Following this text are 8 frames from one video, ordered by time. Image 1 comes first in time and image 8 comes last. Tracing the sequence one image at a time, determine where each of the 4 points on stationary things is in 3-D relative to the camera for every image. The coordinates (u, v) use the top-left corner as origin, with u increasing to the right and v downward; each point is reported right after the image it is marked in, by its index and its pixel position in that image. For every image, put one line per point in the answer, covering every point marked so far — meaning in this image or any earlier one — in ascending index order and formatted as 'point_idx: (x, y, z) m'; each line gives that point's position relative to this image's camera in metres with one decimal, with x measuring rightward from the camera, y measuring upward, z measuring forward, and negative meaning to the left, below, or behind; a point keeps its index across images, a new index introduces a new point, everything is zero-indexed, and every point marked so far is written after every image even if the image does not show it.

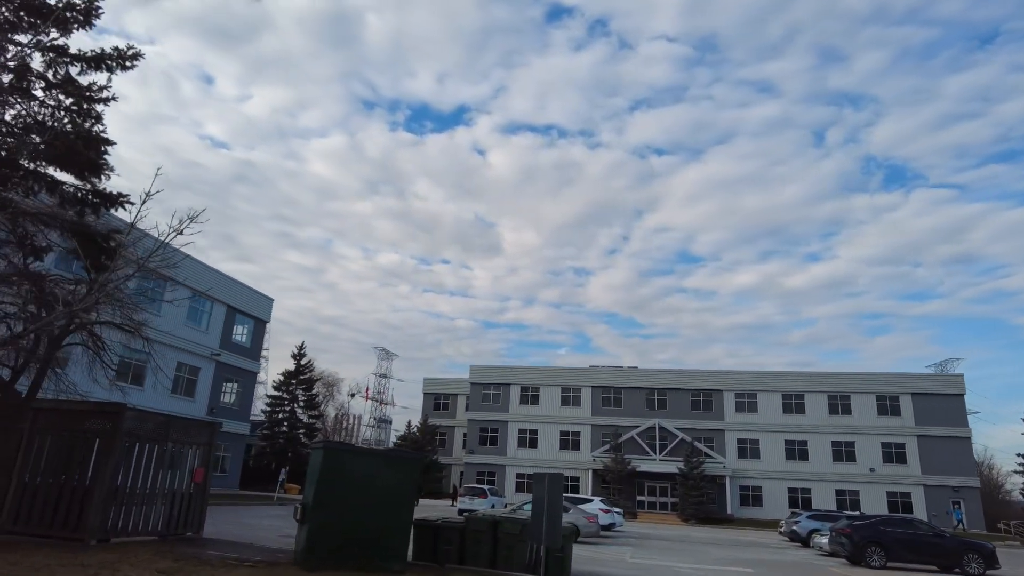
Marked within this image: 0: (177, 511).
0: (-7.1, -4.7, +14.1) m
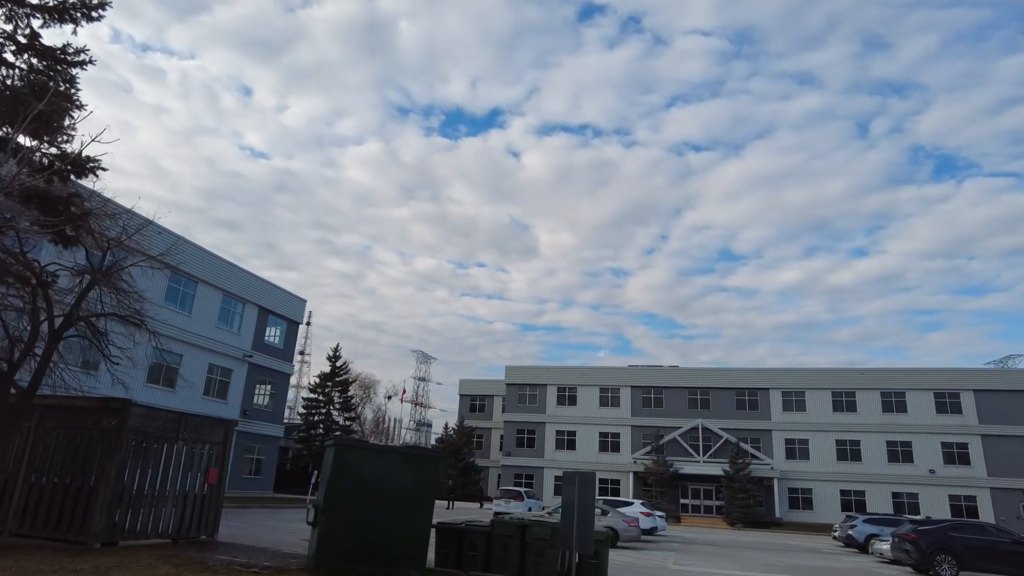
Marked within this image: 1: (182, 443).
0: (-6.5, -4.5, +13.4) m
1: (-6.6, -3.1, +13.3) m
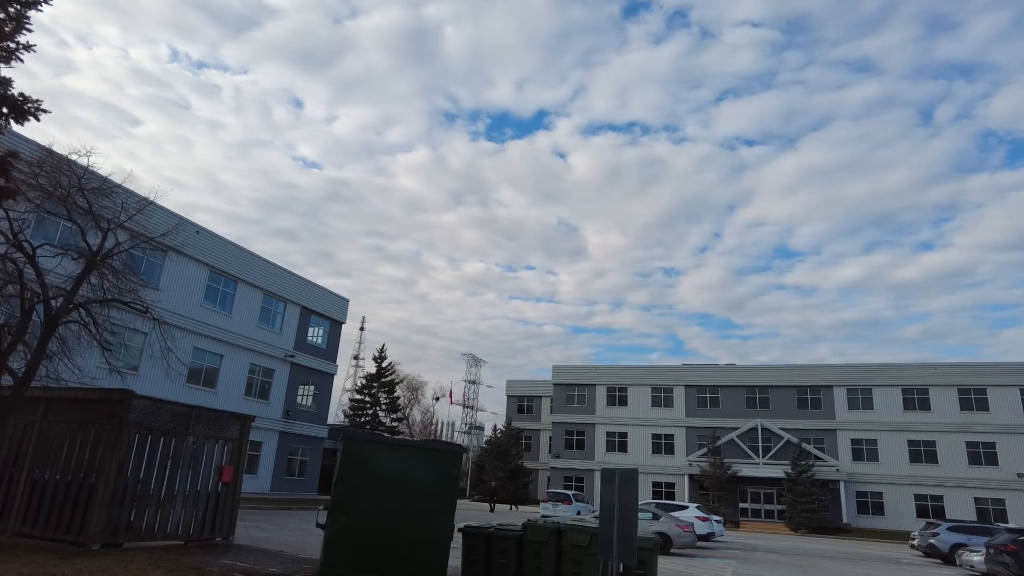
0: (-5.8, -4.3, +12.5) m
1: (-6.0, -2.8, +12.5) m
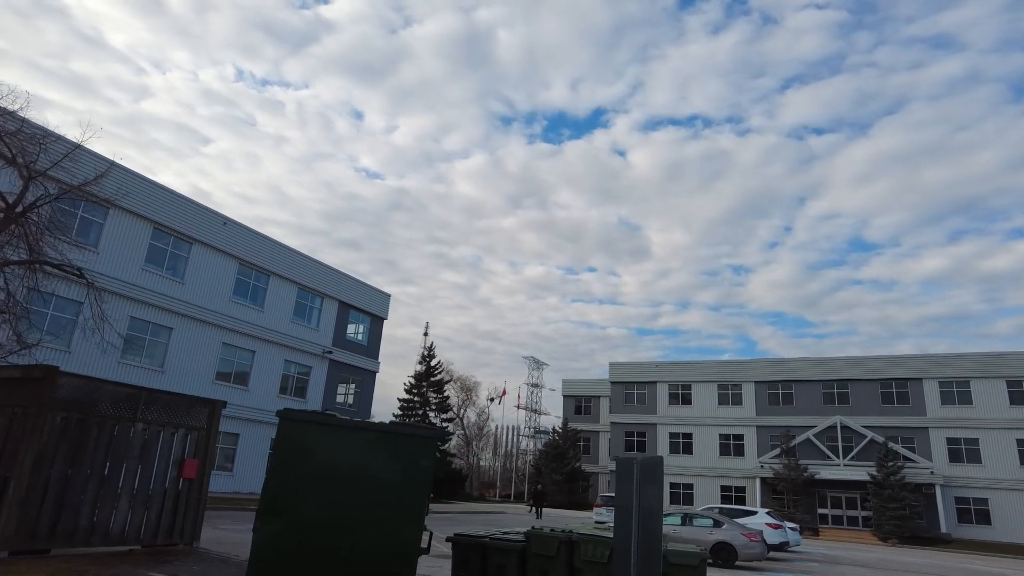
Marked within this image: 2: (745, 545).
0: (-5.6, -3.6, +10.6) m
1: (-5.8, -2.2, +10.5) m
2: (+6.4, -7.1, +18.5) m
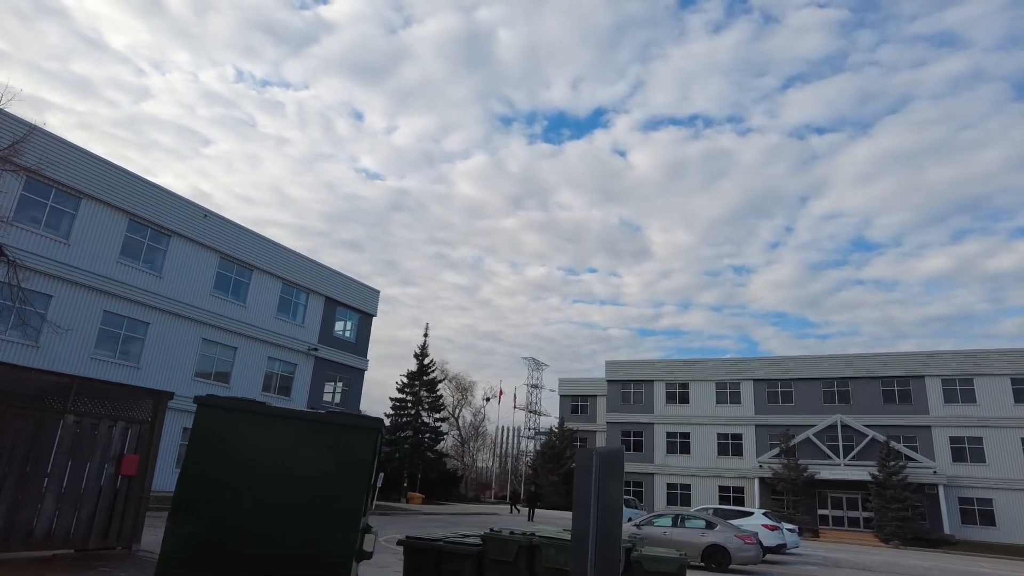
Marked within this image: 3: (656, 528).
0: (-6.2, -3.4, +9.7) m
1: (-6.3, -1.9, +9.7) m
2: (+6.0, -6.8, +17.5) m
3: (+4.0, -6.7, +18.6) m
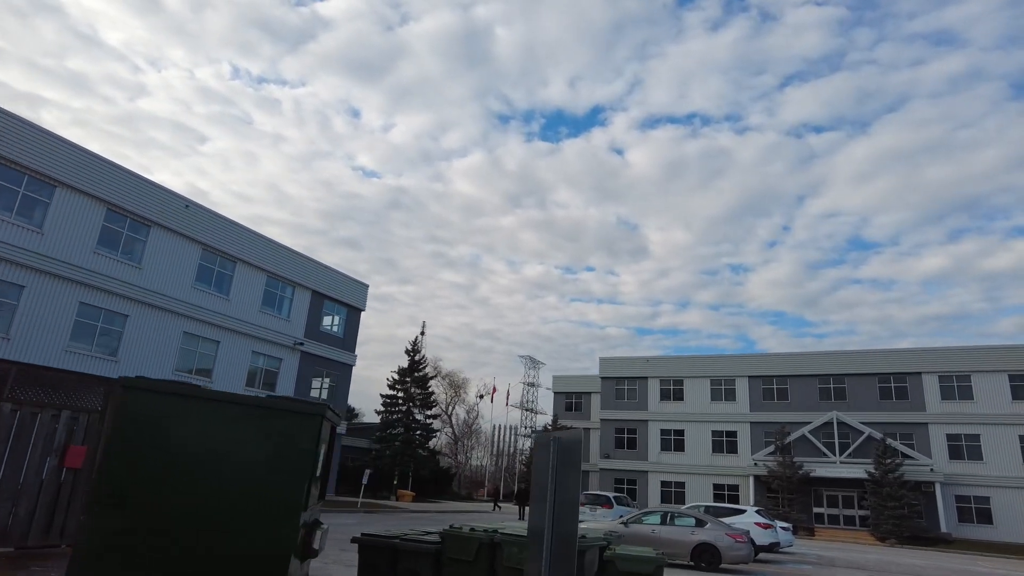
0: (-6.6, -3.1, +9.1) m
1: (-6.8, -1.6, +9.0) m
2: (+5.5, -6.6, +16.9) m
3: (+3.5, -6.4, +17.9) m
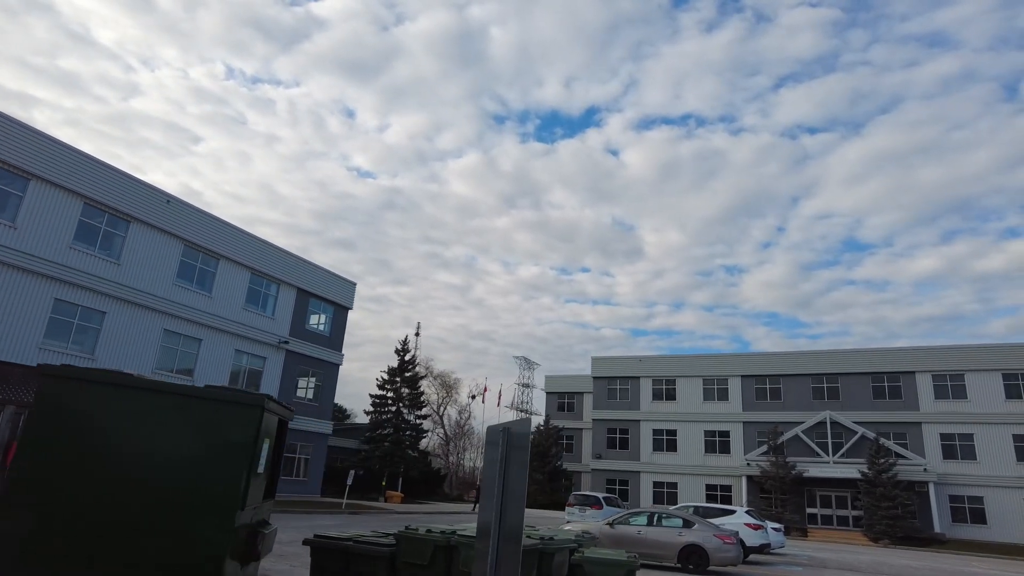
0: (-7.0, -2.9, +8.5) m
1: (-7.1, -1.5, +8.5) m
2: (+5.1, -6.4, +16.5) m
3: (+3.1, -6.2, +17.5) m
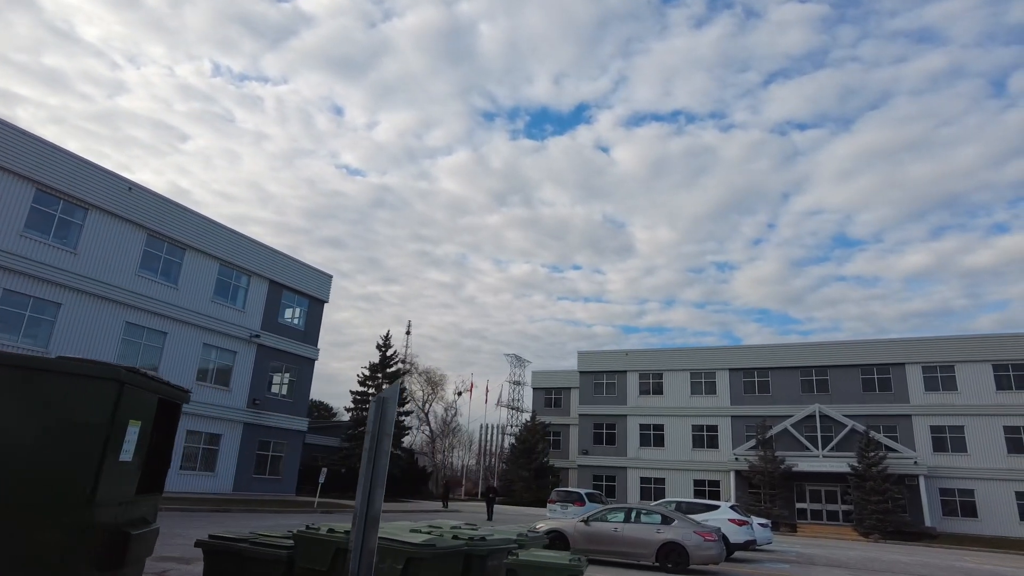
0: (-7.6, -2.6, +7.4) m
1: (-7.8, -1.1, +7.4) m
2: (+4.3, -6.0, +15.5) m
3: (+2.3, -5.8, +16.5) m
